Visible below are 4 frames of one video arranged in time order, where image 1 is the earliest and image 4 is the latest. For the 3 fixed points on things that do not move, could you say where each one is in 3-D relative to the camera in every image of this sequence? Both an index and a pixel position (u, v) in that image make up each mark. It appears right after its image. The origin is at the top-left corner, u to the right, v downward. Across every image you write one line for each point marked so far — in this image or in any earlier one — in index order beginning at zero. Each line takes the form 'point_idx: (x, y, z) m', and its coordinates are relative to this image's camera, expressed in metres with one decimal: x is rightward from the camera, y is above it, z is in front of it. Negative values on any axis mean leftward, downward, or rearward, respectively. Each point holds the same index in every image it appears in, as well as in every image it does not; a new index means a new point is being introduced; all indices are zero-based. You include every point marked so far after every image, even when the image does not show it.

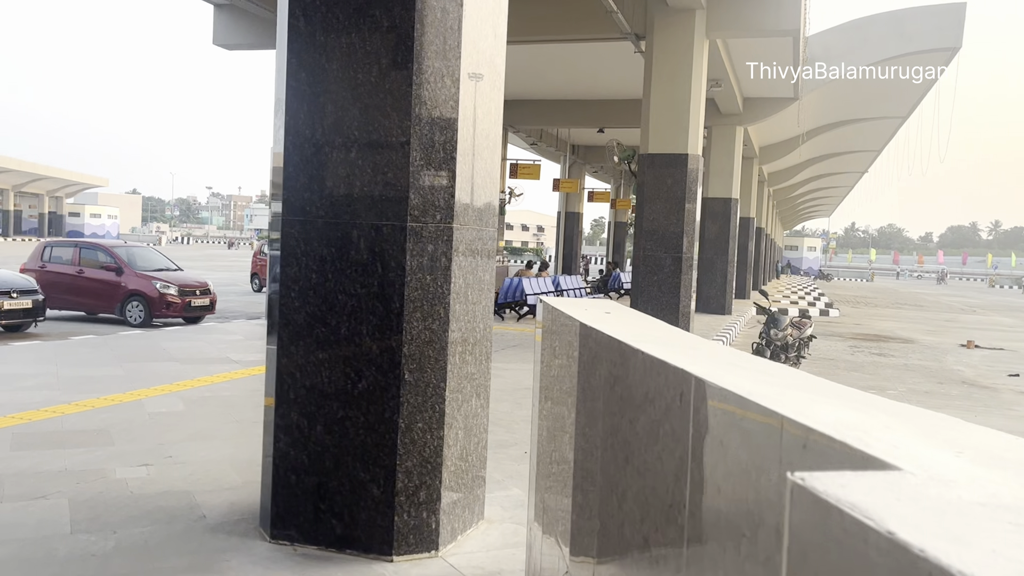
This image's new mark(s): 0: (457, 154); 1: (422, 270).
0: (-0.2, +0.6, +3.8) m
1: (-0.4, +0.1, +3.8) m
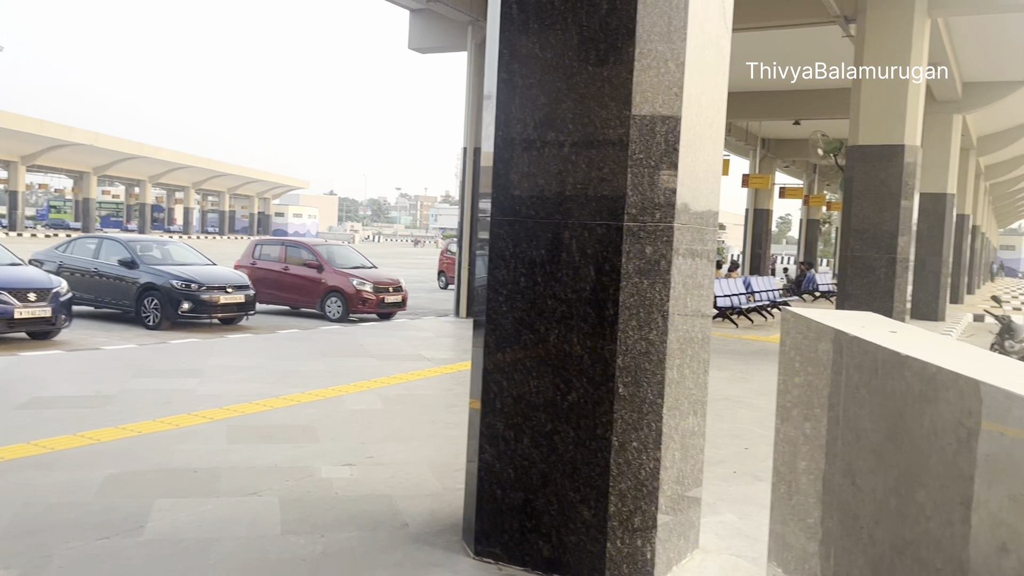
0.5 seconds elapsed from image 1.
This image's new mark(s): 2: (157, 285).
0: (+0.7, +0.6, +3.4) m
1: (+0.5, +0.1, +3.4) m
2: (-5.4, 0.0, +12.8) m
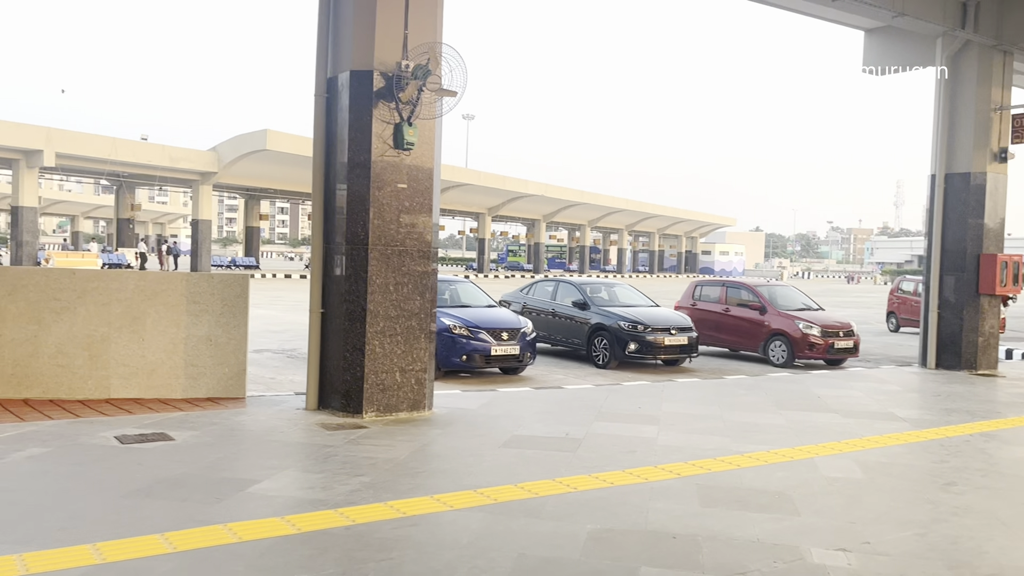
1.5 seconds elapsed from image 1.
0: (+2.5, +0.4, +2.2) m
1: (+2.3, -0.2, +2.2) m
2: (+1.5, -0.6, +13.3) m
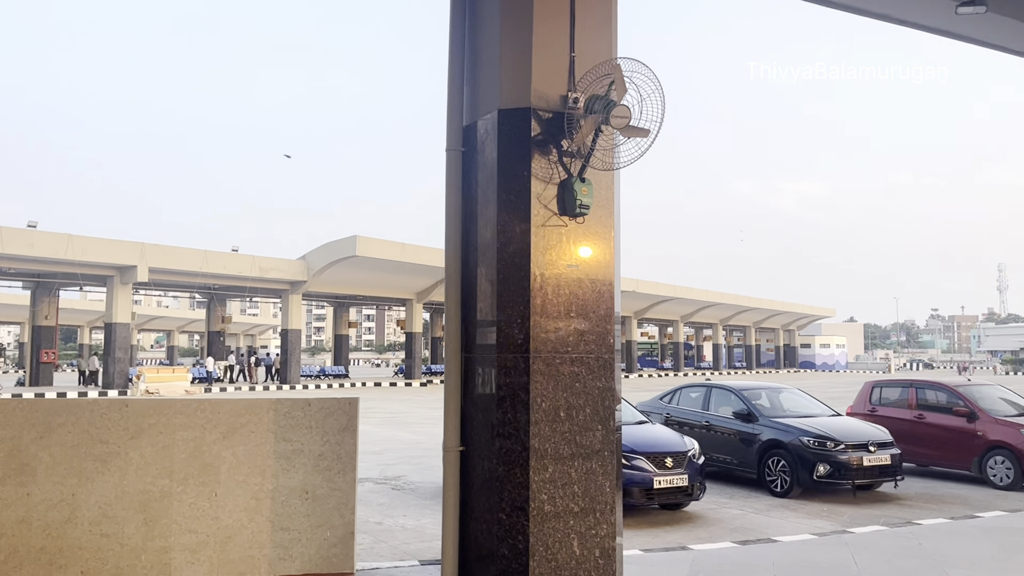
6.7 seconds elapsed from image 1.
0: (+3.3, +0.4, -0.3) m
1: (+3.1, -0.2, -0.3) m
2: (+3.5, -2.0, +10.6) m
